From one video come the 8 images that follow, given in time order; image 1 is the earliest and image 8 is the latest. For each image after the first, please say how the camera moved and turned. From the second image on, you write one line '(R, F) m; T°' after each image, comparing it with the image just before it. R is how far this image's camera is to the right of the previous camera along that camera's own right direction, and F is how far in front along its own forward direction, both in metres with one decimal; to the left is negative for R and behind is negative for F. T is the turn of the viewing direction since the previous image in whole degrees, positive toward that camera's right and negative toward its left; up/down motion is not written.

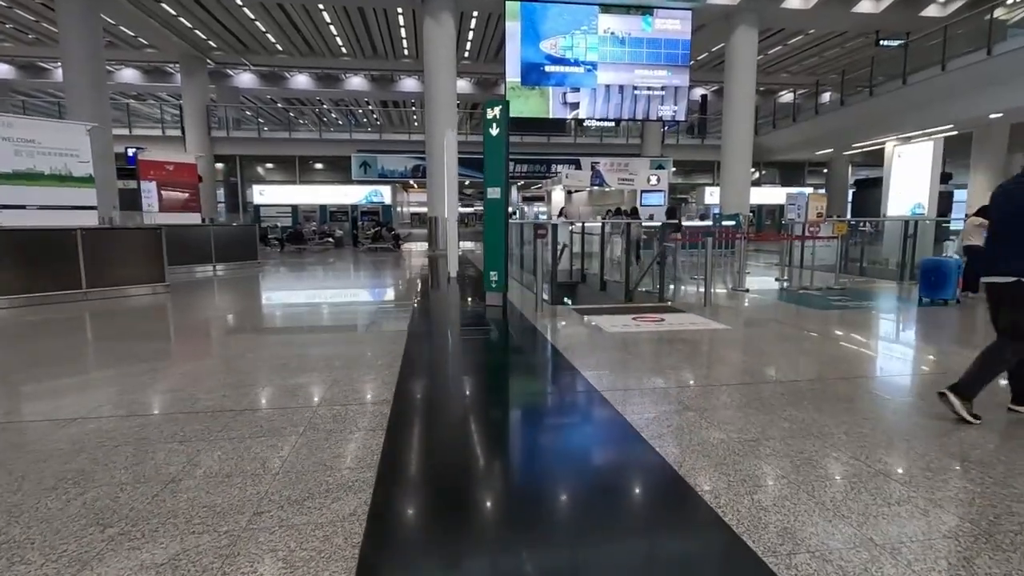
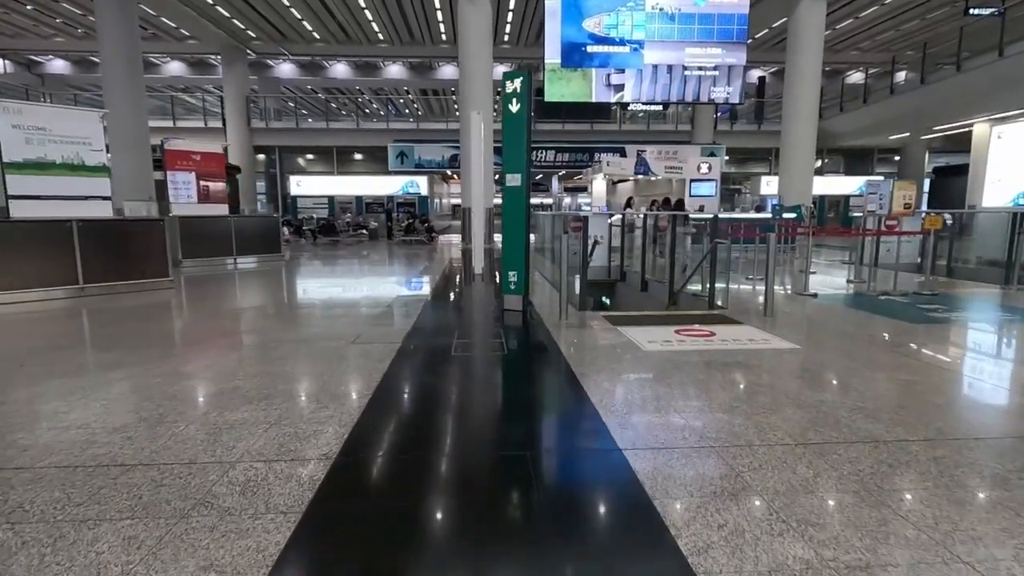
(+0.2, +0.8) m; -5°
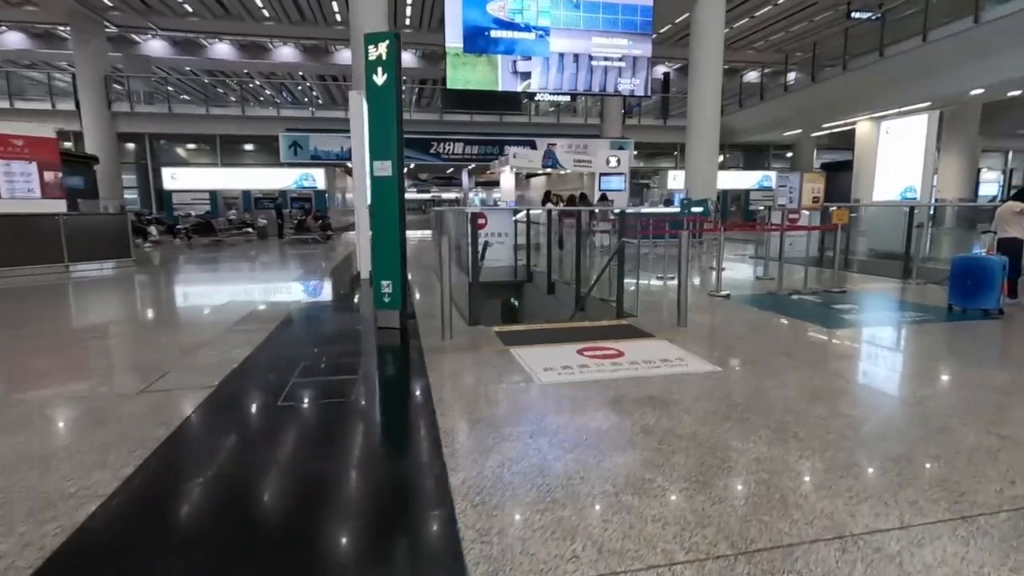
(+0.3, +0.8) m; +9°
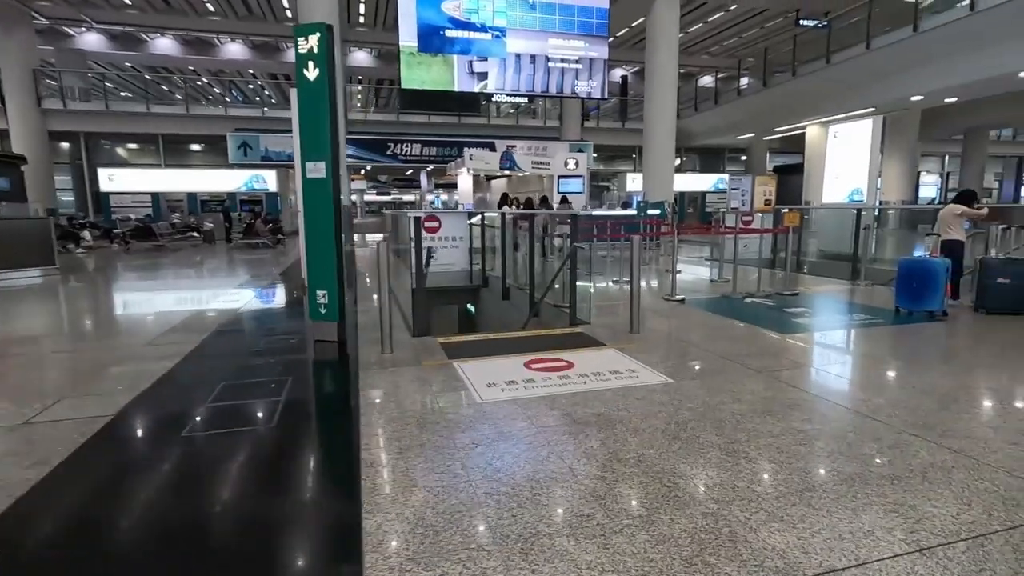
(+0.1, +0.2) m; +4°
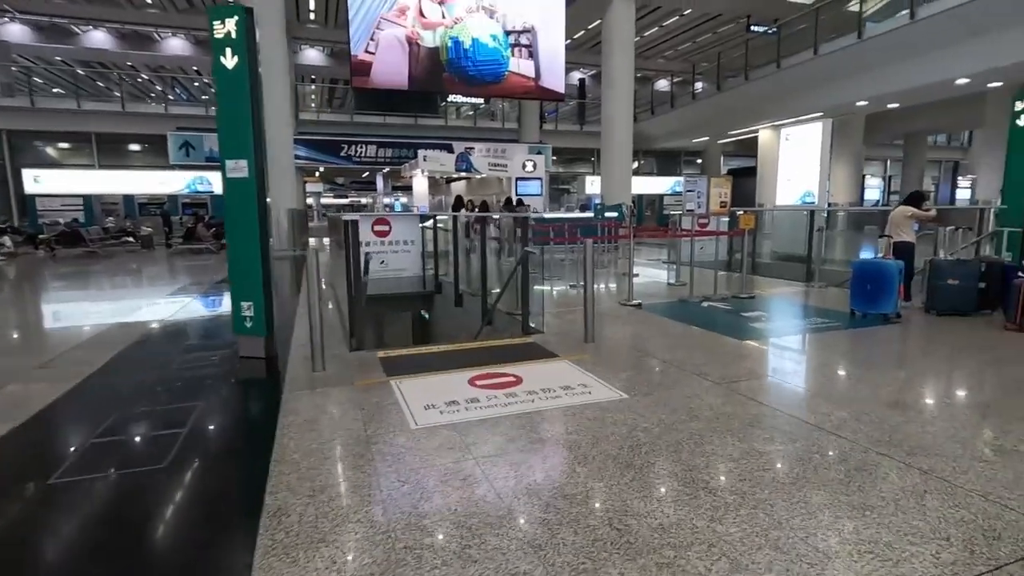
(+0.1, +0.3) m; +4°
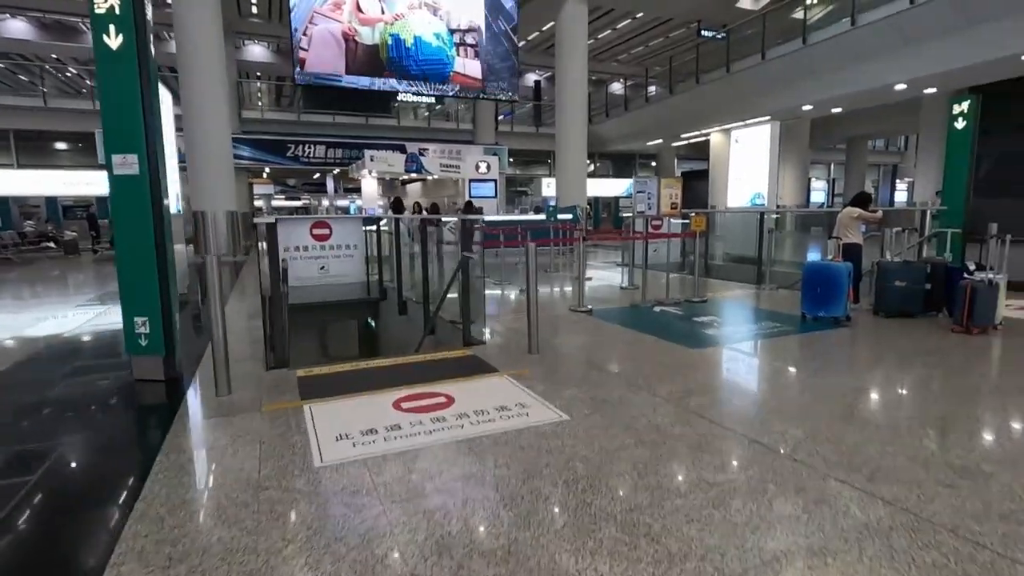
(+0.2, +0.3) m; +4°
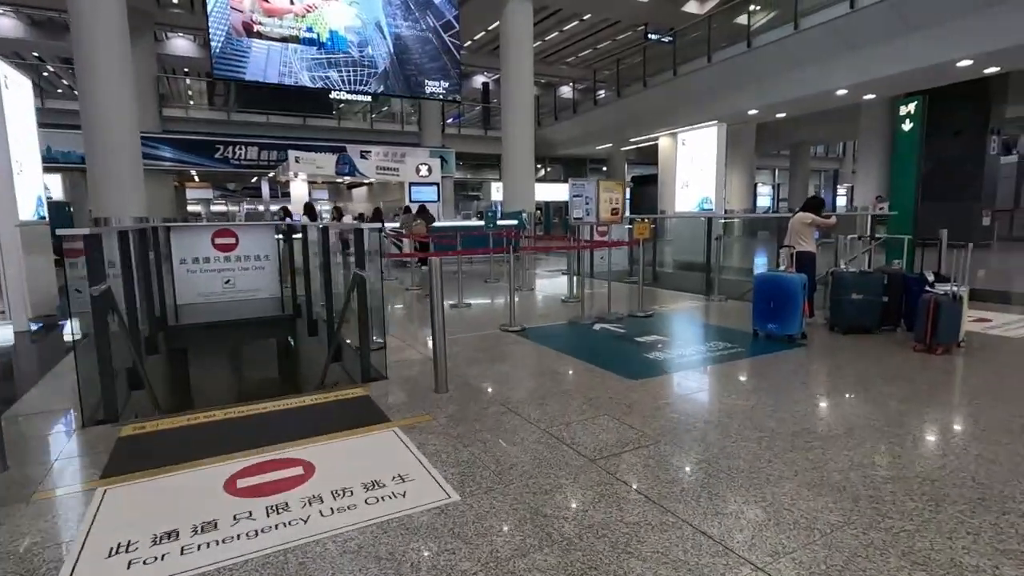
(+0.3, +0.6) m; +5°
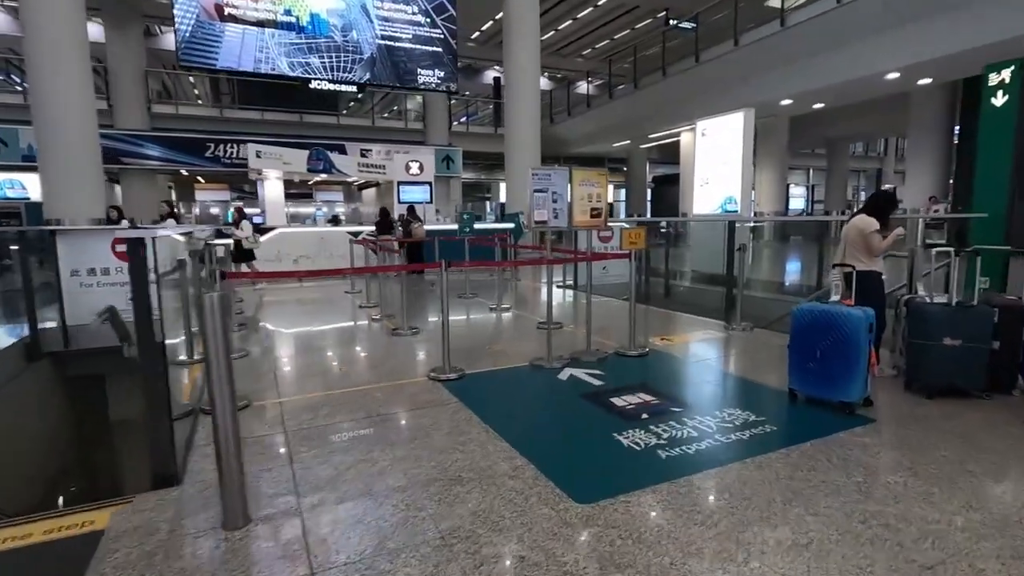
(+0.5, +1.3) m; -3°
